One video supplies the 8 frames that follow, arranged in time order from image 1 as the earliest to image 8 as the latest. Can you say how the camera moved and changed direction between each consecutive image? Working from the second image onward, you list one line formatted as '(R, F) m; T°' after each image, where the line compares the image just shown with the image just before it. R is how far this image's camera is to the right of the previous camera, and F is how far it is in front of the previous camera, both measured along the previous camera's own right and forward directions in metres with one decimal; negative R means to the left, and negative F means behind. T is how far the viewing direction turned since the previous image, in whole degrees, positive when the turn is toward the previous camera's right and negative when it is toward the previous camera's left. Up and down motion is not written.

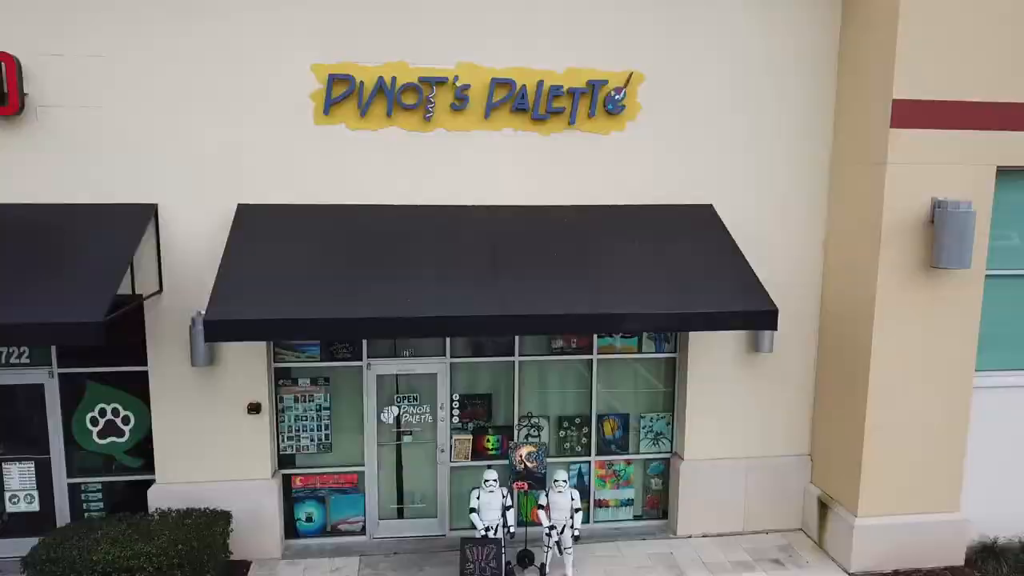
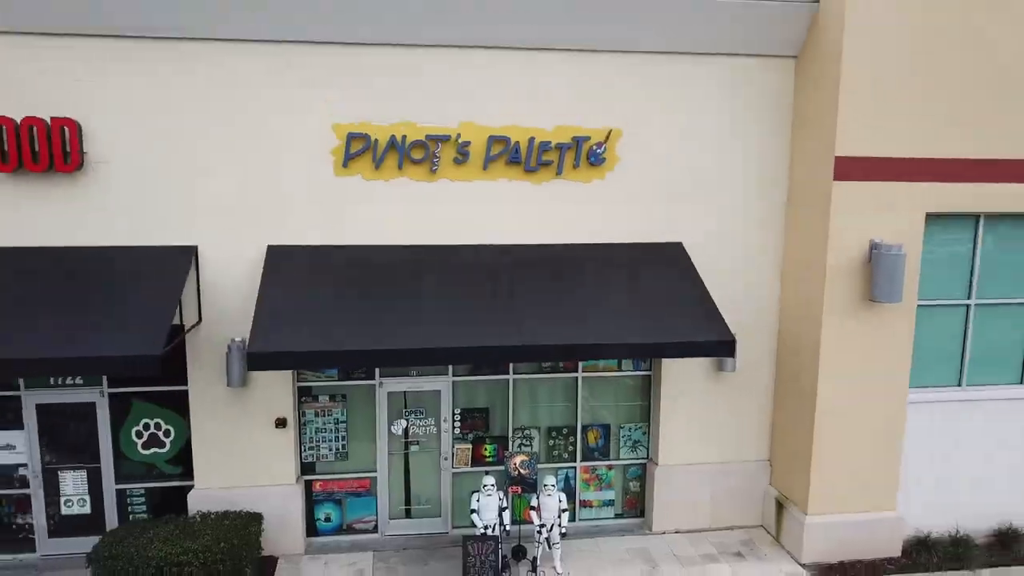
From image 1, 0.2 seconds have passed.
(0.0, -0.9) m; +1°
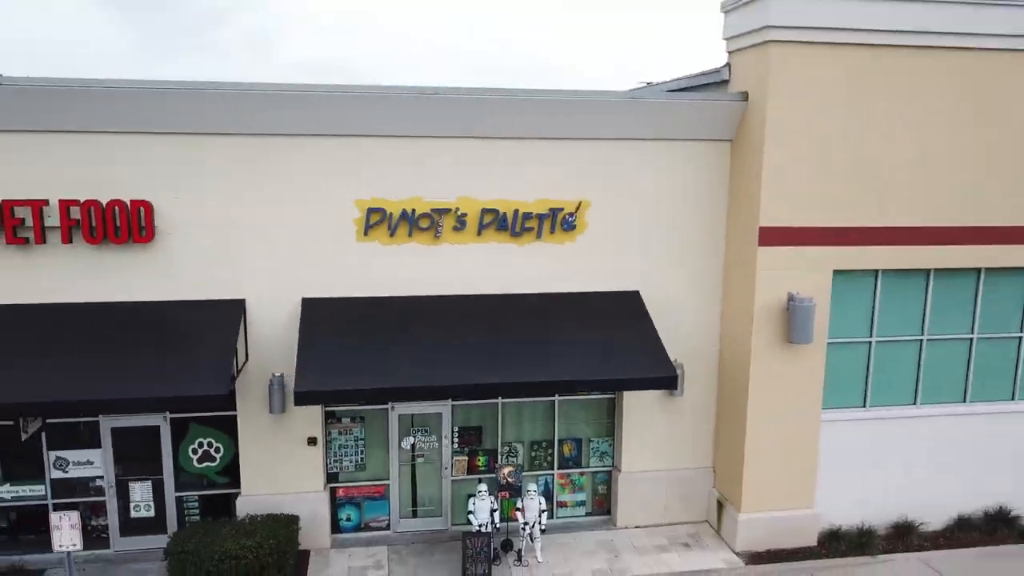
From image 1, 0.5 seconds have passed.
(-0.1, -1.6) m; +1°
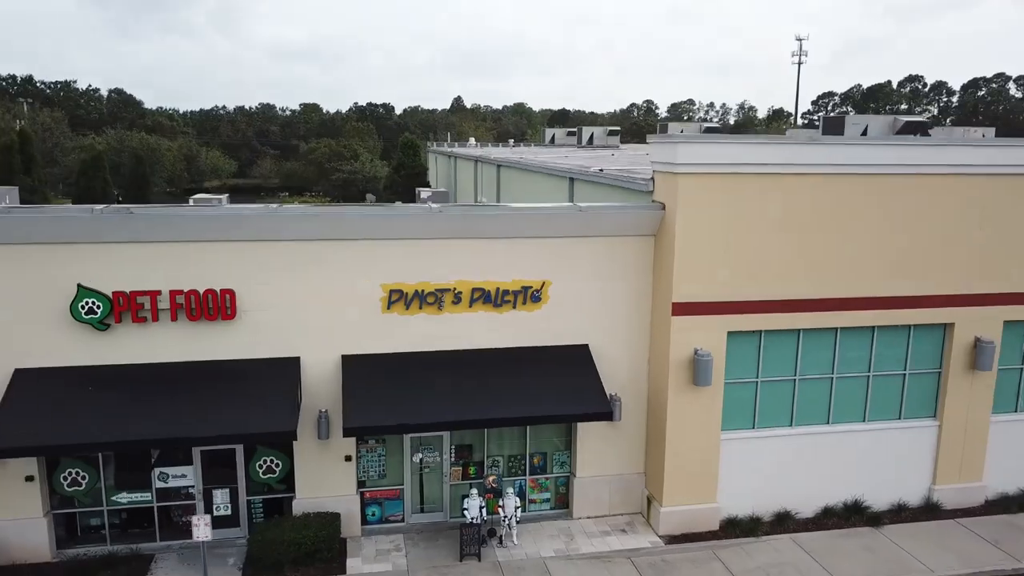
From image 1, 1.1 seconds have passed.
(-0.1, -3.2) m; +2°
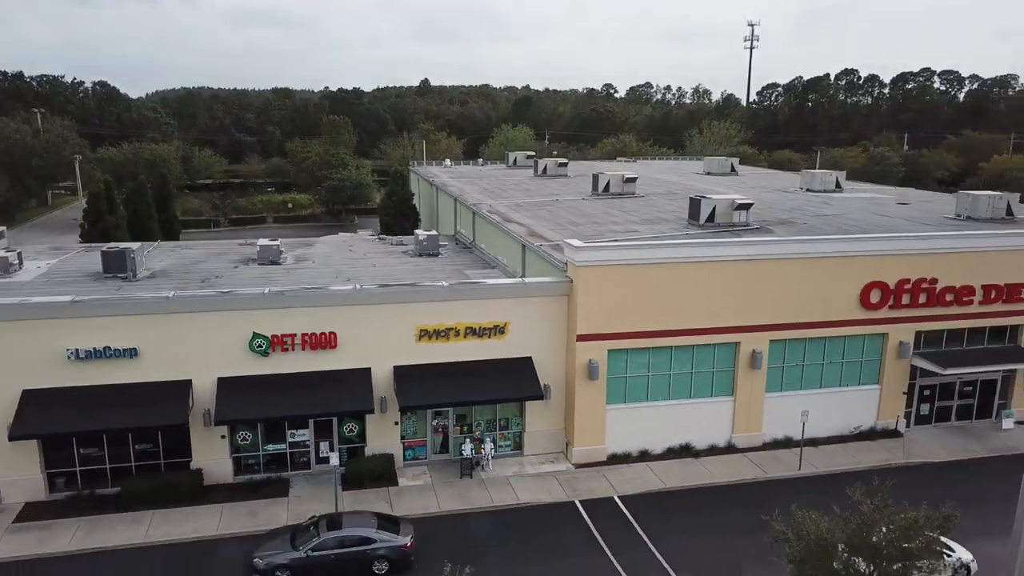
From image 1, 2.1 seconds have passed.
(-0.2, -9.2) m; +2°
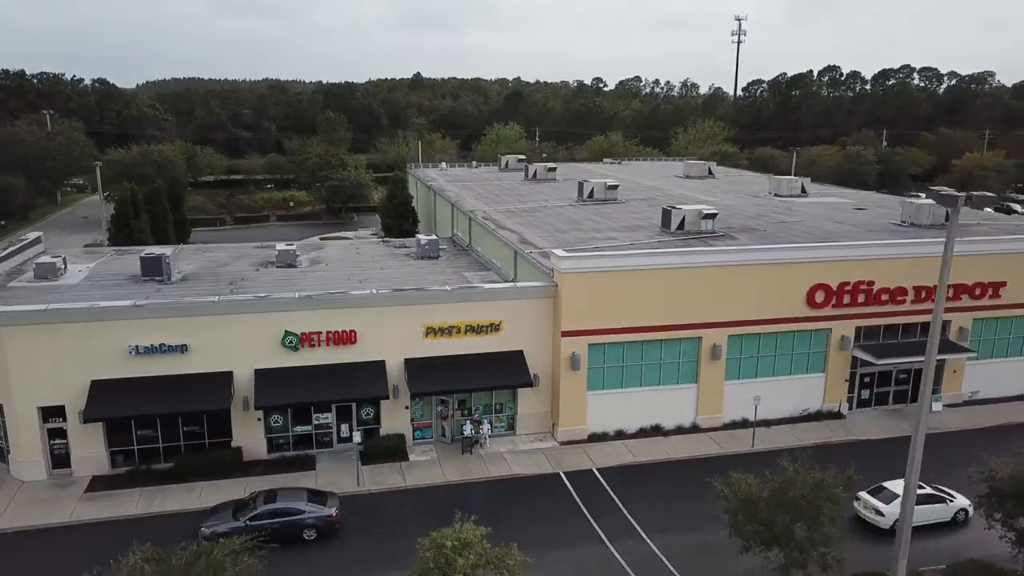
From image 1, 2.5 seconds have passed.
(-0.1, -3.5) m; +1°
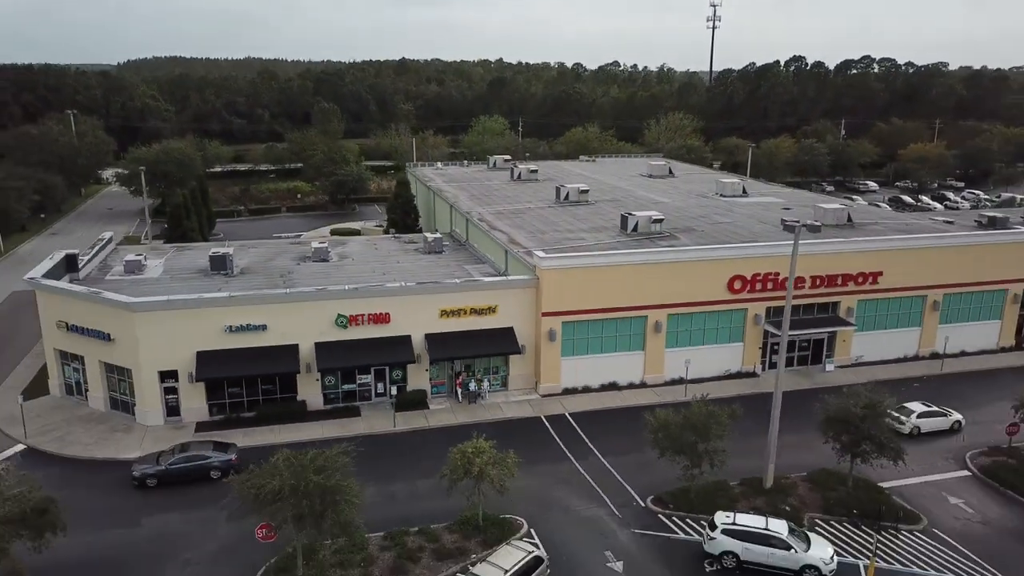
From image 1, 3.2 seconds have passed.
(-0.4, -8.3) m; +1°
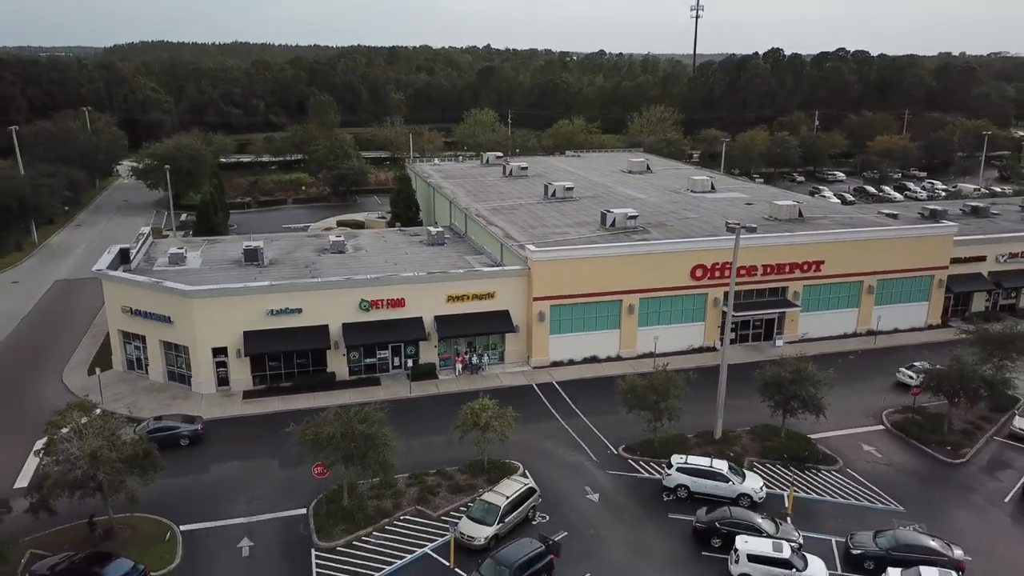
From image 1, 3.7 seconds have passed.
(-0.4, -5.9) m; +1°
